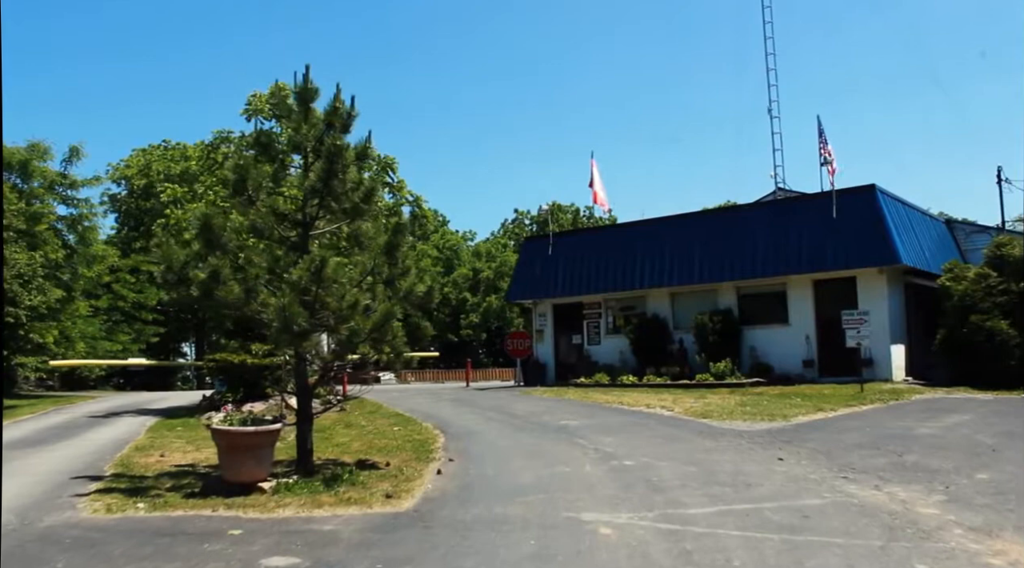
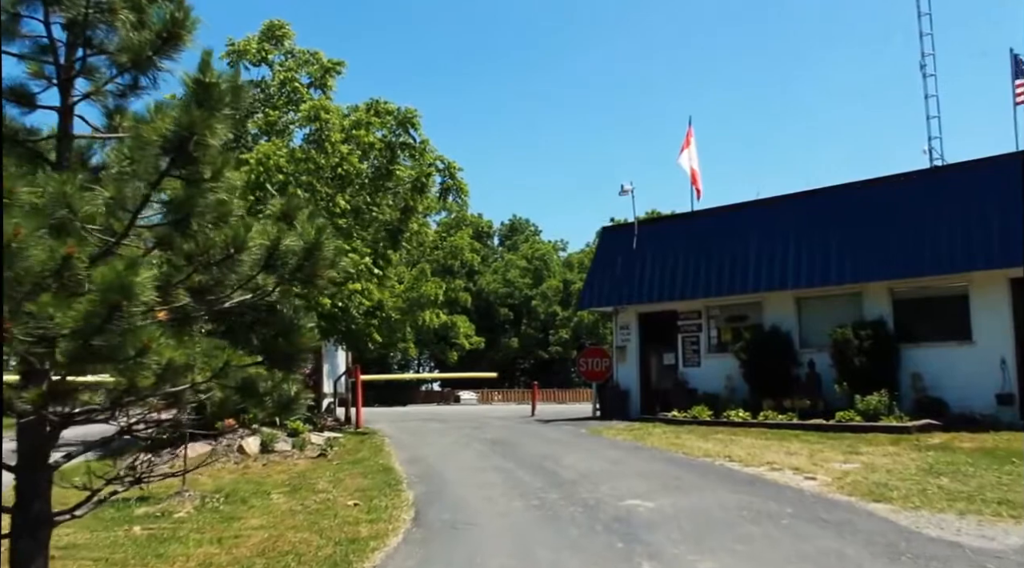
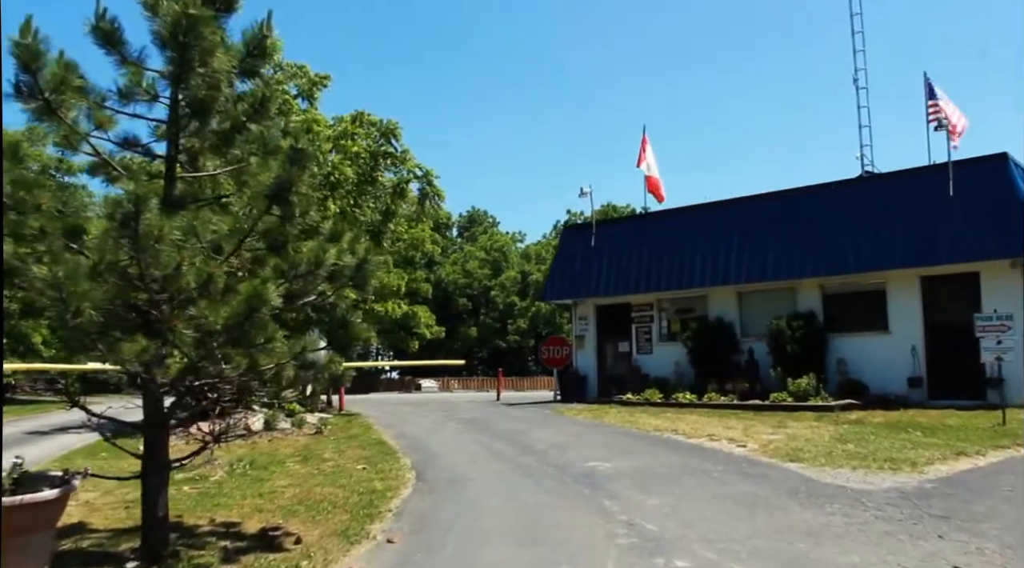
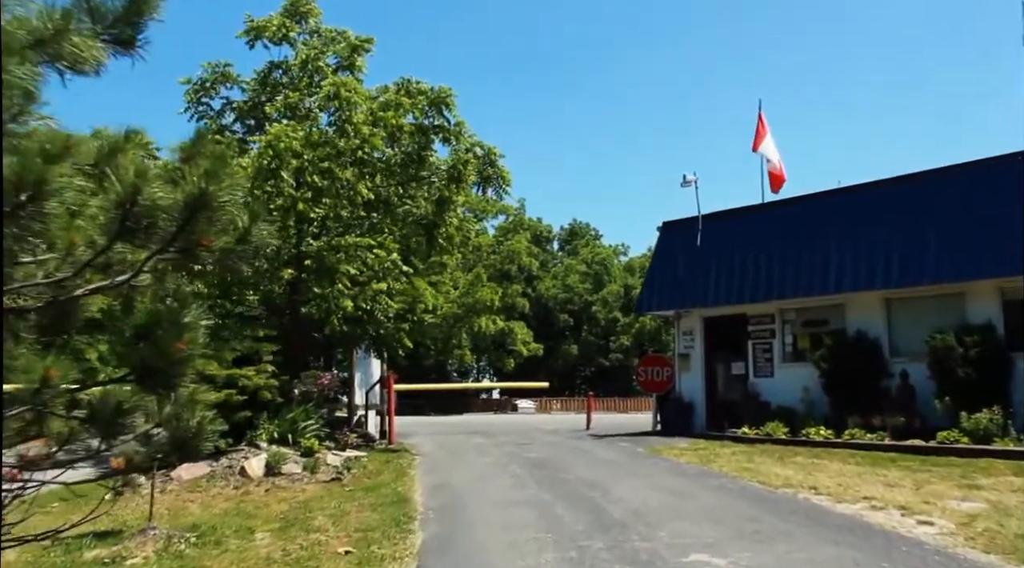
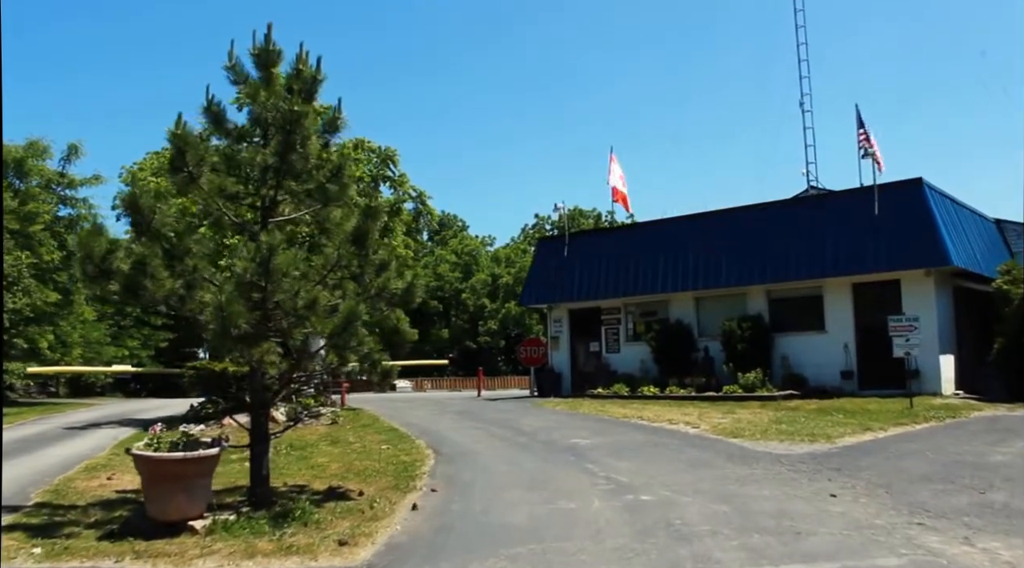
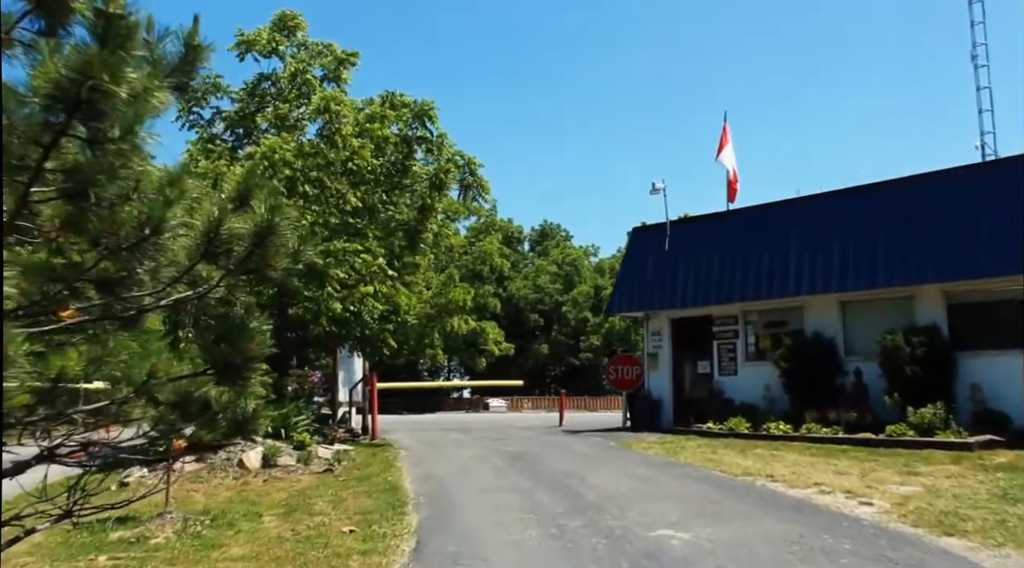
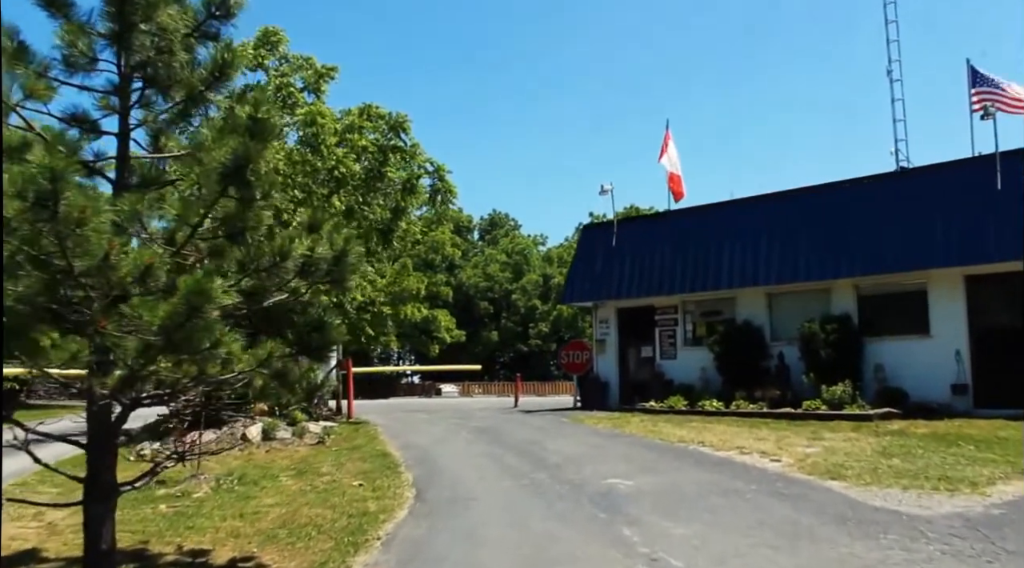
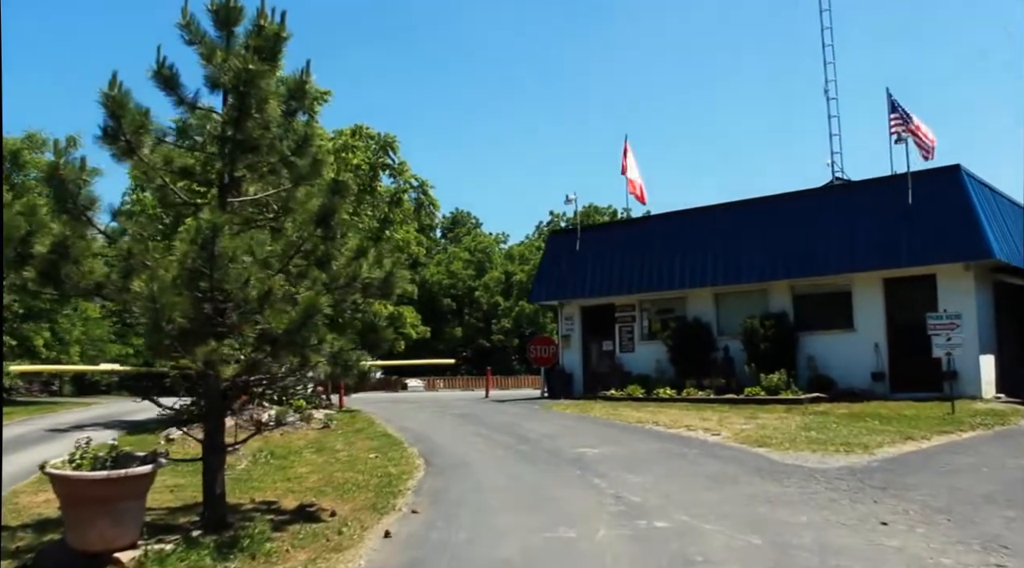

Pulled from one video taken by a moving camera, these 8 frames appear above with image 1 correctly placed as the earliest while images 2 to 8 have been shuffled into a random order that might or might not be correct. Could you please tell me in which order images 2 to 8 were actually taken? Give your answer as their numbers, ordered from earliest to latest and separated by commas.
5, 8, 3, 7, 2, 6, 4
